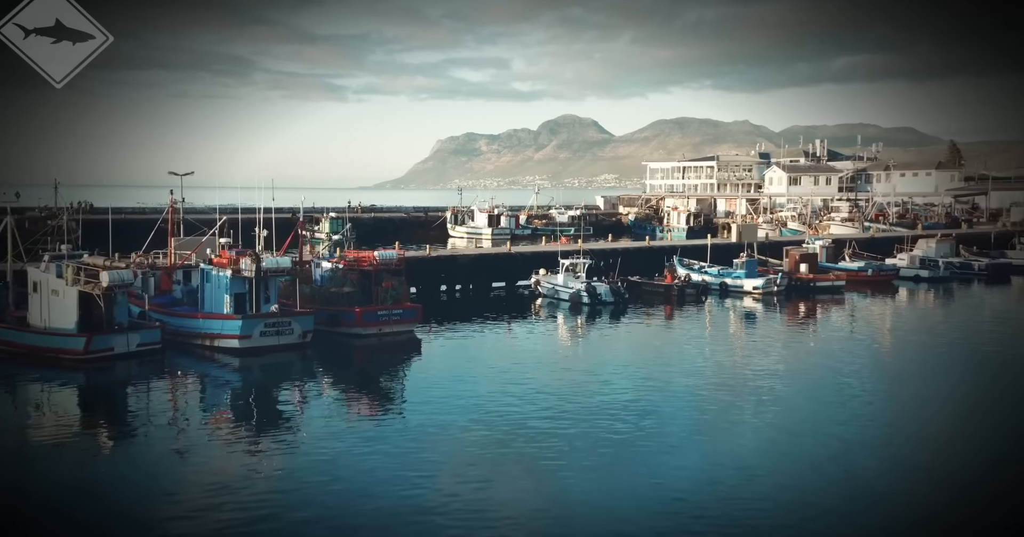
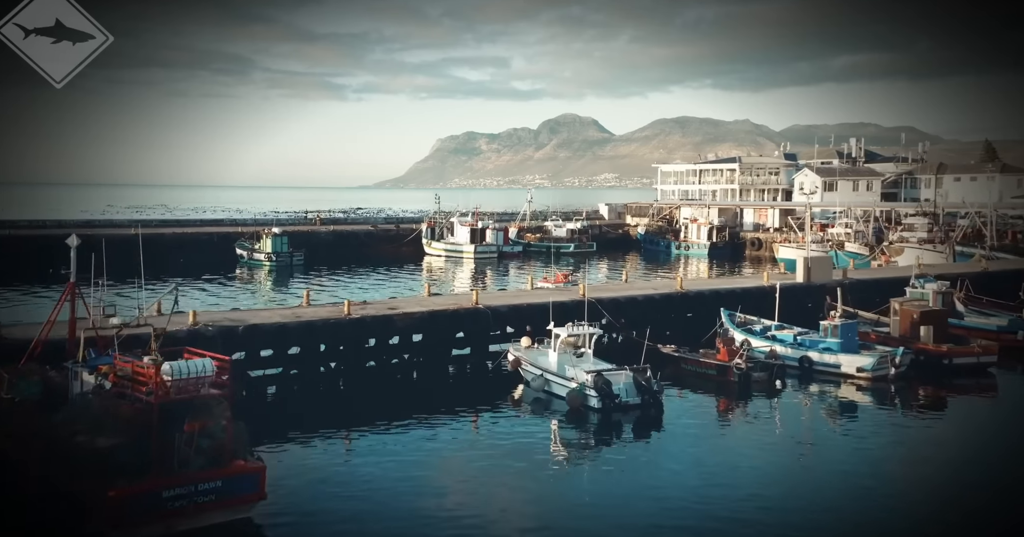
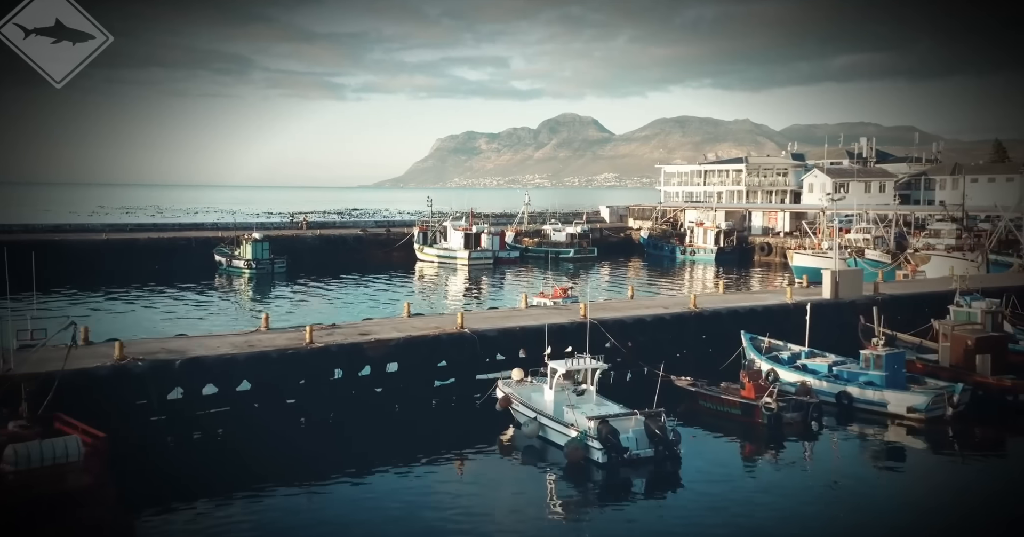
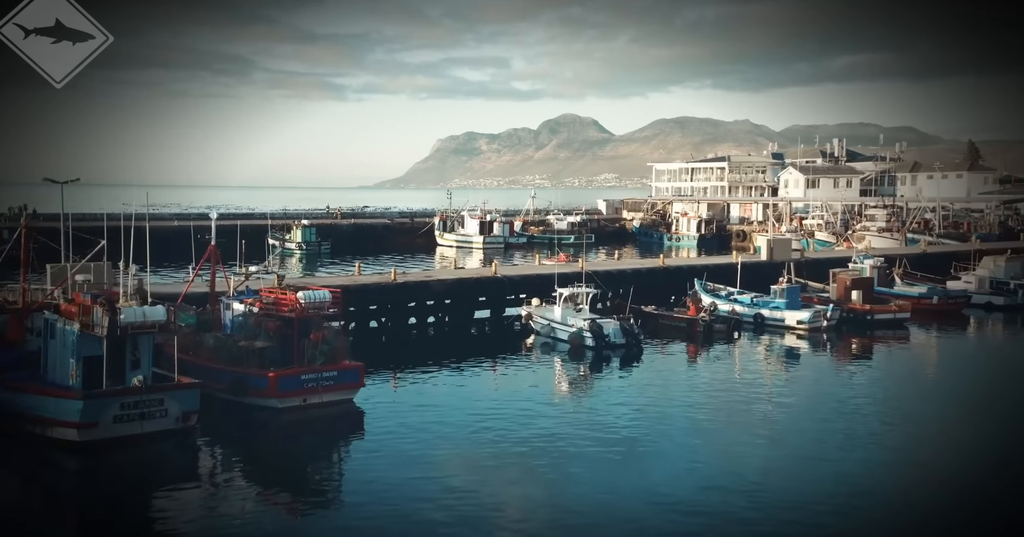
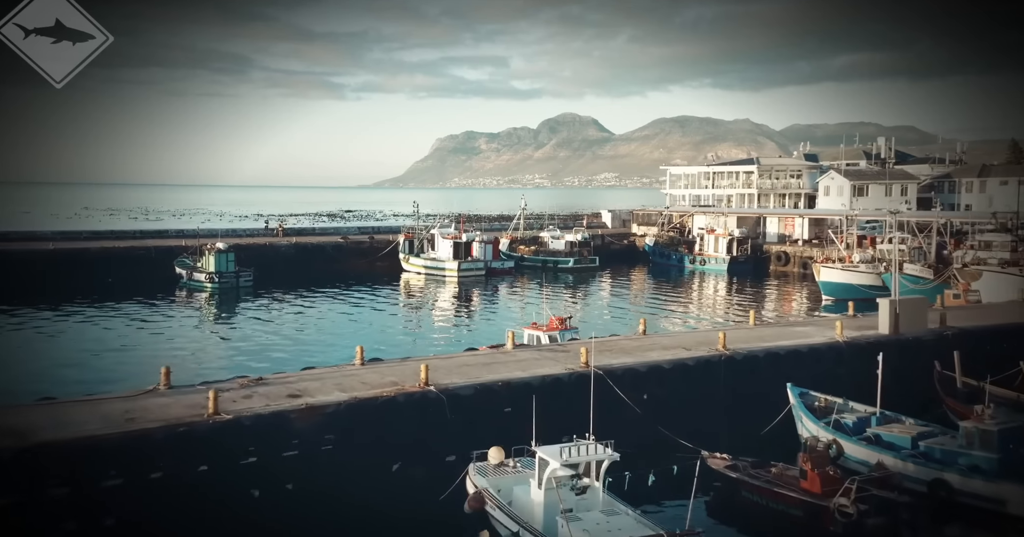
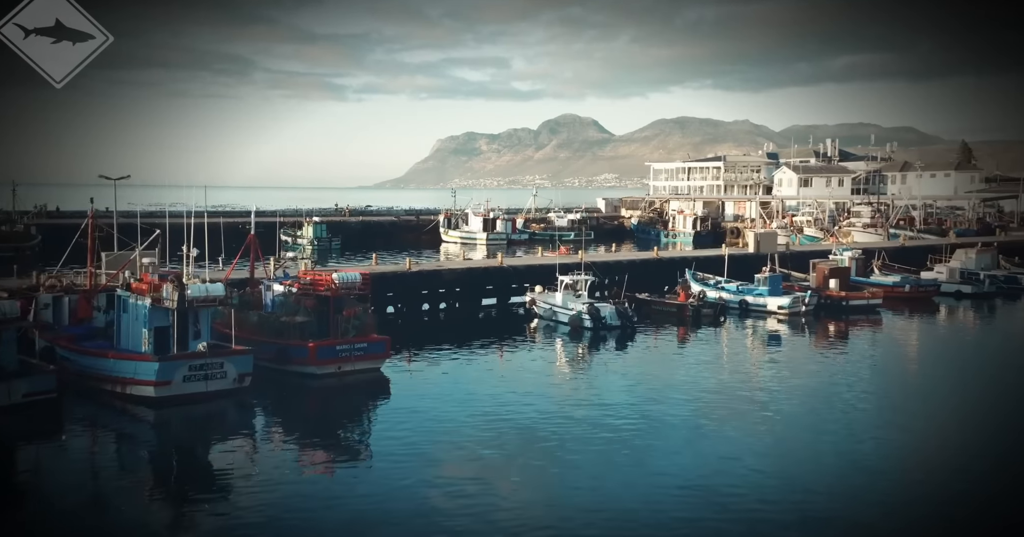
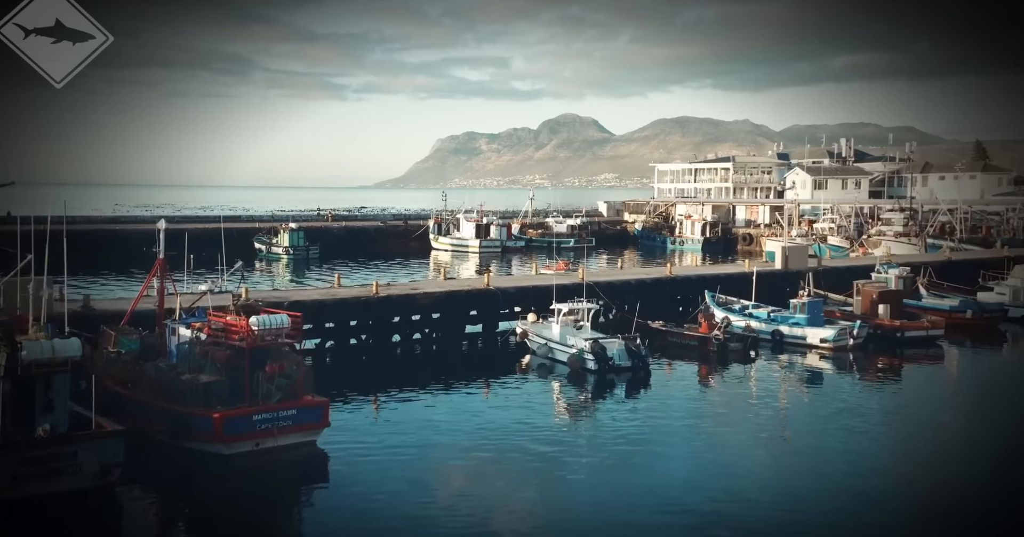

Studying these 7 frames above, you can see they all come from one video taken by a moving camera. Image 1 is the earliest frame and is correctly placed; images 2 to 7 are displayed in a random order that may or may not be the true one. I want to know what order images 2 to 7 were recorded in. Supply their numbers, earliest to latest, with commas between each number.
6, 4, 7, 2, 3, 5
